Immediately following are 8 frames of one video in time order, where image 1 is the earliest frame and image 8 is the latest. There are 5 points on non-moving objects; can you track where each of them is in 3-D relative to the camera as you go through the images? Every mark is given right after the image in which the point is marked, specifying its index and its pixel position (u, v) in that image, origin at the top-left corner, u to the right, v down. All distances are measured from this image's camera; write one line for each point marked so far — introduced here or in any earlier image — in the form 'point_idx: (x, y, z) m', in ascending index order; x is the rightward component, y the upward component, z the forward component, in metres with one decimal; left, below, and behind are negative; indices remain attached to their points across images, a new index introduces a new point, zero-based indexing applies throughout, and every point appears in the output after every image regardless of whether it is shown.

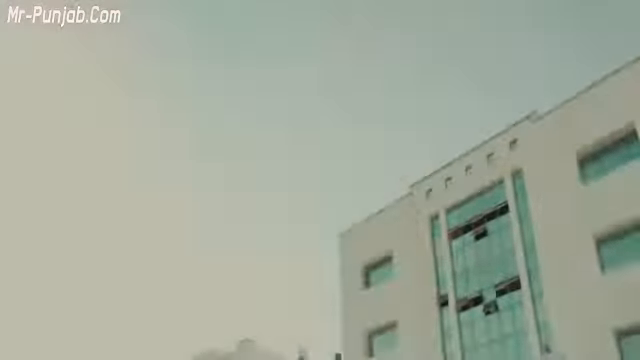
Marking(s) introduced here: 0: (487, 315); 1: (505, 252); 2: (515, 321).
0: (+4.2, -3.5, +19.4) m
1: (+4.8, -1.9, +19.7) m
2: (+4.8, -3.5, +18.7) m
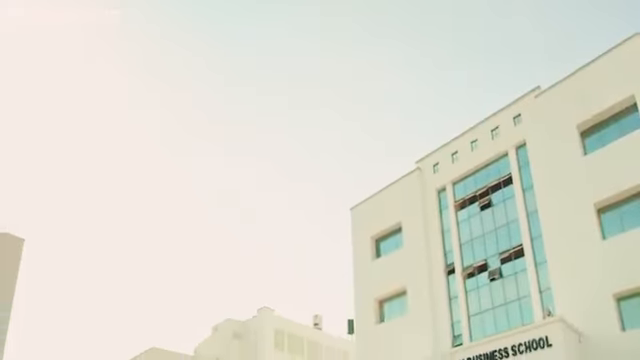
0: (+4.6, -2.8, +20.4) m
1: (+5.2, -1.2, +20.7) m
2: (+5.2, -2.8, +19.7) m
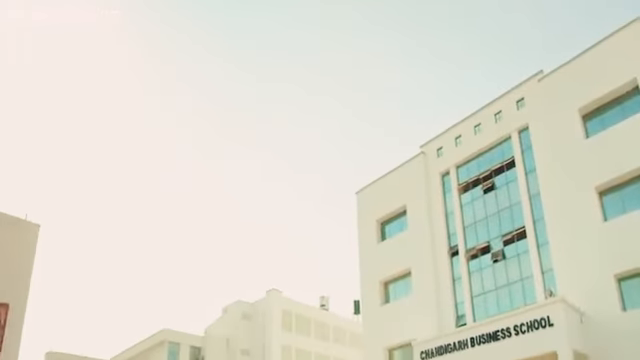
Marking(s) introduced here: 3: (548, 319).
0: (+4.8, -2.3, +20.8) m
1: (+5.4, -0.7, +21.0) m
2: (+5.4, -2.4, +20.1) m
3: (+5.5, -3.3, +17.8) m
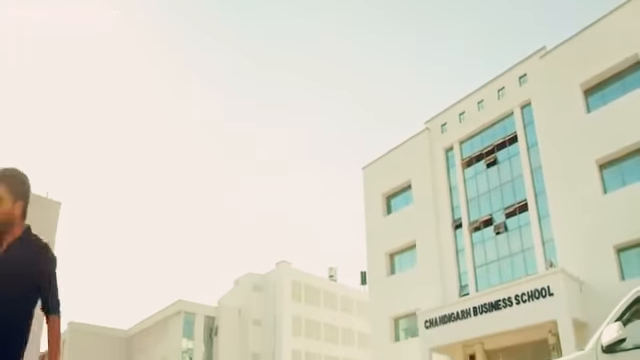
0: (+5.1, -1.6, +21.5) m
1: (+5.6, 0.0, +21.6) m
2: (+5.6, -1.7, +20.8) m
3: (+5.7, -2.7, +18.5) m
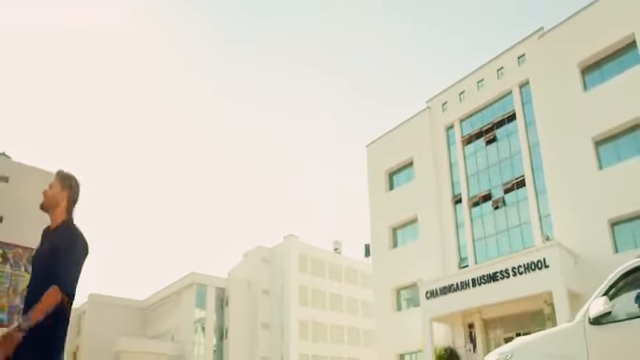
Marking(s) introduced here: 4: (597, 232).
0: (+5.2, -0.9, +22.3) m
1: (+5.8, +0.7, +22.4) m
2: (+5.8, -1.0, +21.6) m
3: (+5.8, -2.1, +19.3) m
4: (+7.2, -1.4, +19.5) m
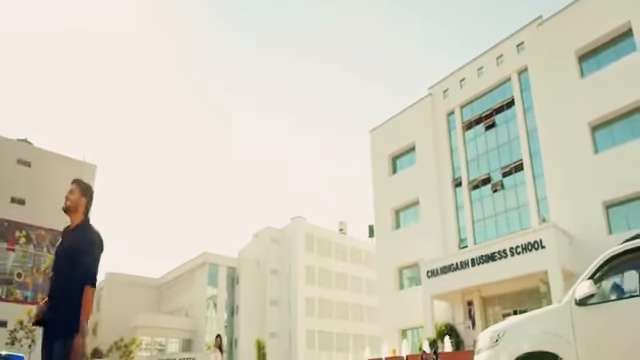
0: (+5.4, -0.4, +23.2) m
1: (+5.9, +1.2, +23.2) m
2: (+5.9, -0.5, +22.5) m
3: (+5.9, -1.7, +20.3) m
4: (+7.3, -0.9, +20.3) m
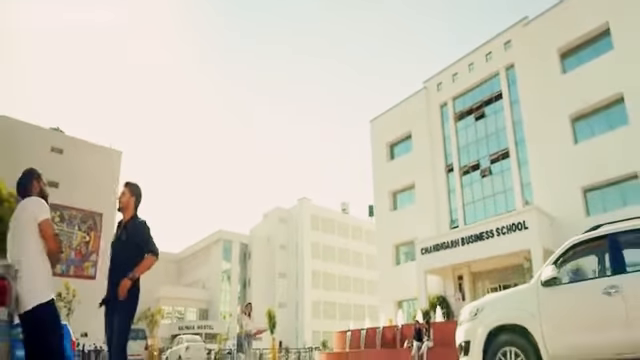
0: (+5.6, +0.1, +25.5) m
1: (+6.1, +1.7, +25.4) m
2: (+6.1, -0.1, +24.7) m
3: (+6.1, -1.3, +22.5) m
4: (+7.5, -0.5, +22.6) m
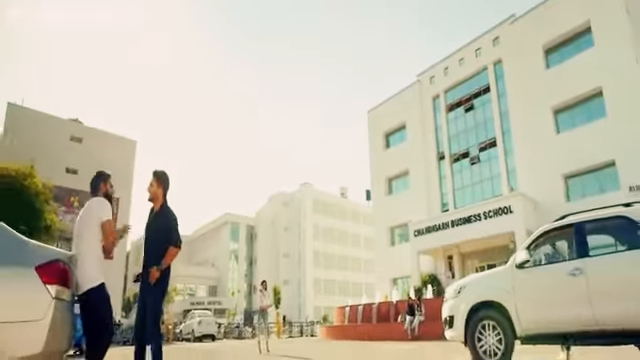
0: (+5.6, +0.6, +27.3) m
1: (+6.1, +2.2, +27.3) m
2: (+6.1, +0.4, +26.6) m
3: (+6.1, -0.9, +24.5) m
4: (+7.5, -0.2, +24.5) m
